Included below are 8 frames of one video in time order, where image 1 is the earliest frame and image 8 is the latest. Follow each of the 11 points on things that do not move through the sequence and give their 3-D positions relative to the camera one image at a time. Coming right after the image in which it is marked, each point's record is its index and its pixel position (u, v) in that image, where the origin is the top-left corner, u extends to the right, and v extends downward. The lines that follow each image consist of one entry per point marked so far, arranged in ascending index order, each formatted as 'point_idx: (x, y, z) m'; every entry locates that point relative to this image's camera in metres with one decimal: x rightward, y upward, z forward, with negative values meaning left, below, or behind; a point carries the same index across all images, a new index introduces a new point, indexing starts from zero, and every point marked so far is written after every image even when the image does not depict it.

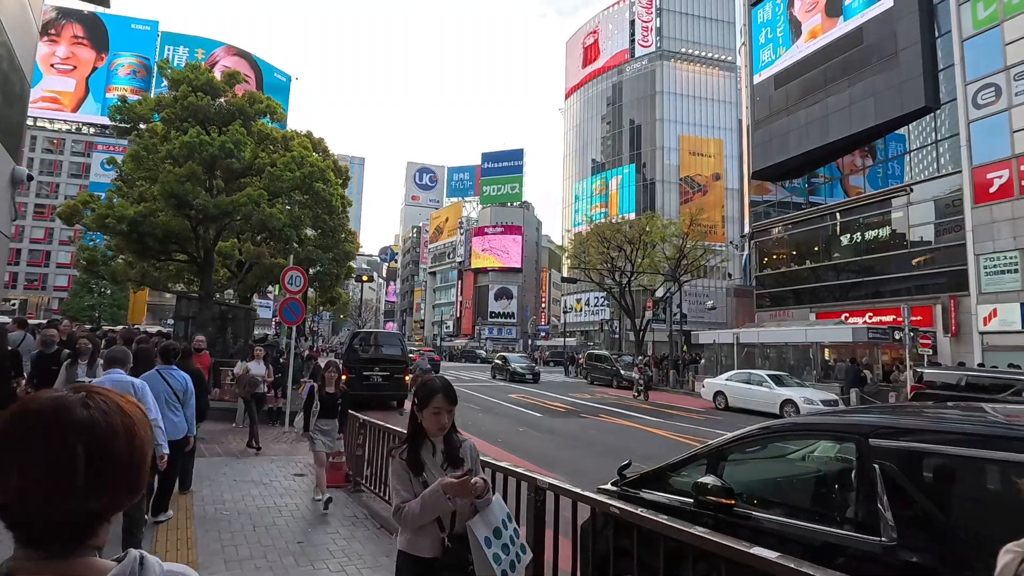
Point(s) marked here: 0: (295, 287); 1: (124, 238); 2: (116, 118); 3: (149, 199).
0: (-4.8, 0.0, +12.7) m
1: (-9.4, +1.2, +13.7) m
2: (-10.4, +4.5, +14.8) m
3: (-9.1, +2.3, +14.2) m
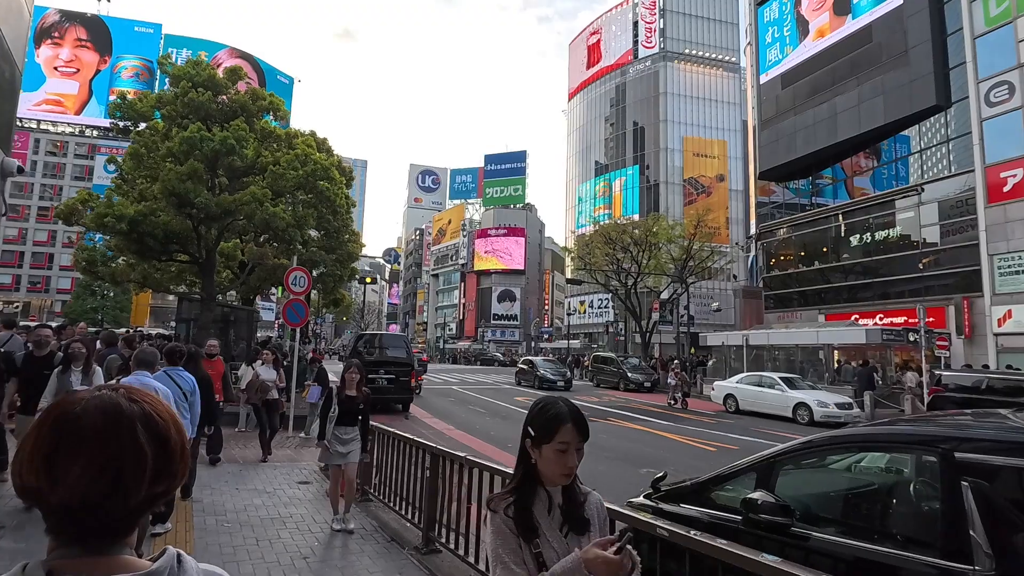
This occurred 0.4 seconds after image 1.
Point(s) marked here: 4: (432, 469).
0: (-4.6, 0.0, +12.4) m
1: (-9.2, +1.2, +13.4) m
2: (-10.2, +4.5, +14.5) m
3: (-8.8, +2.3, +13.9) m
4: (-0.8, -1.7, +5.5) m
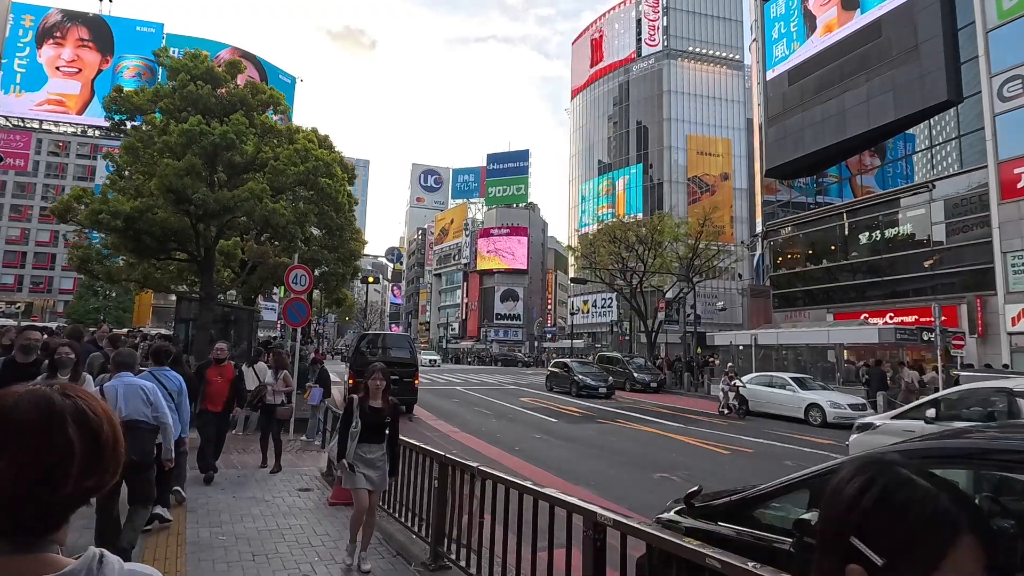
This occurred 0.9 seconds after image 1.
0: (-4.5, 0.0, +12.0) m
1: (-9.1, +1.2, +13.1) m
2: (-10.0, +4.5, +14.2) m
3: (-8.7, +2.3, +13.5) m
4: (-0.6, -1.7, +5.1) m
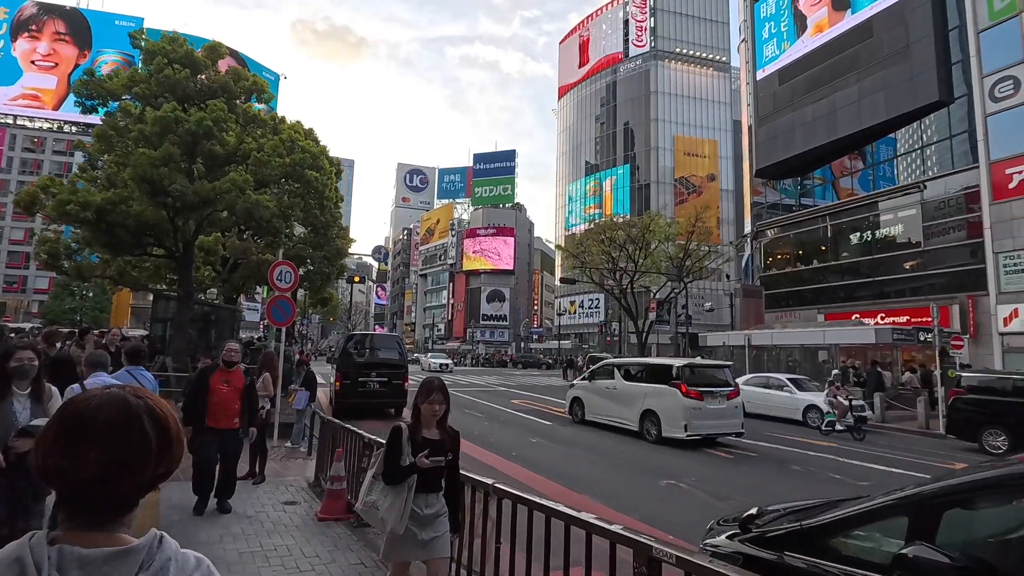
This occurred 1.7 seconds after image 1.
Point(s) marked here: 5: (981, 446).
0: (-4.5, +0.1, +11.4) m
1: (-9.1, +1.3, +12.3) m
2: (-10.1, +4.6, +13.4) m
3: (-8.8, +2.3, +12.8) m
4: (-0.5, -1.7, +4.6) m
5: (+11.9, -4.0, +14.5) m
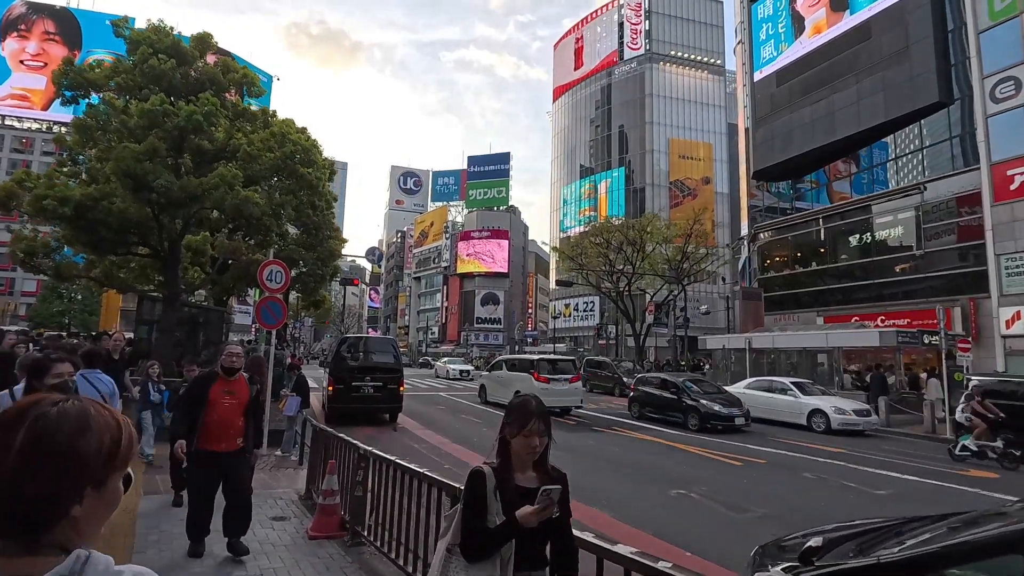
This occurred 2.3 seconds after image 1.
0: (-4.5, +0.1, +10.8) m
1: (-9.1, +1.3, +11.8) m
2: (-10.1, +4.5, +12.9) m
3: (-8.8, +2.3, +12.2) m
4: (-0.4, -1.6, +4.1) m
5: (+11.9, -4.0, +14.1) m
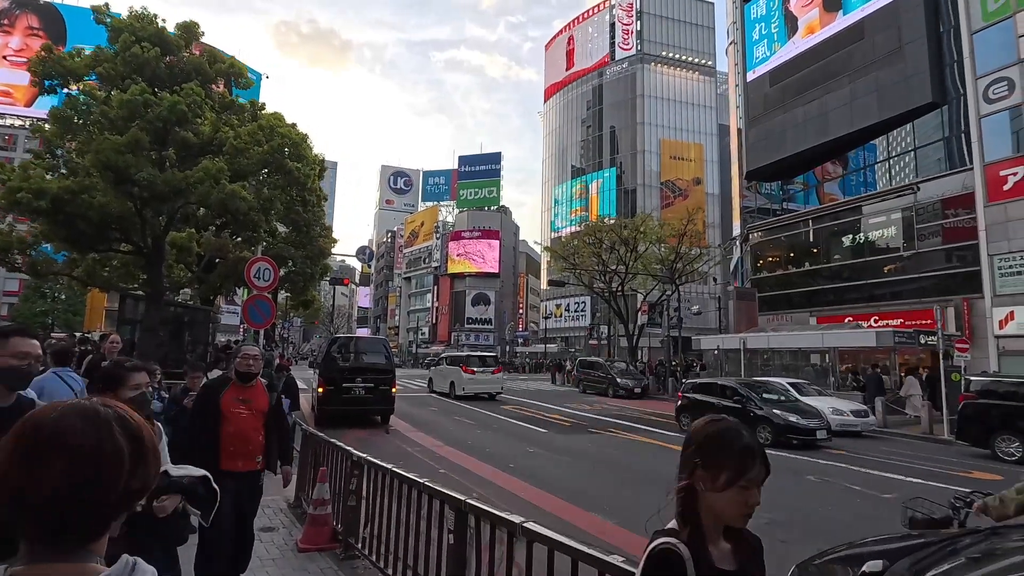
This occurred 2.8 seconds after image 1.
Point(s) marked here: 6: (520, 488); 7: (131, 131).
0: (-4.5, +0.1, +10.4) m
1: (-9.2, +1.3, +11.3) m
2: (-10.2, +4.6, +12.4) m
3: (-8.8, +2.4, +11.7) m
4: (-0.4, -1.6, +3.8) m
5: (+11.8, -4.0, +14.0) m
6: (+0.1, -3.4, +9.6) m
7: (-7.4, +3.1, +11.2) m
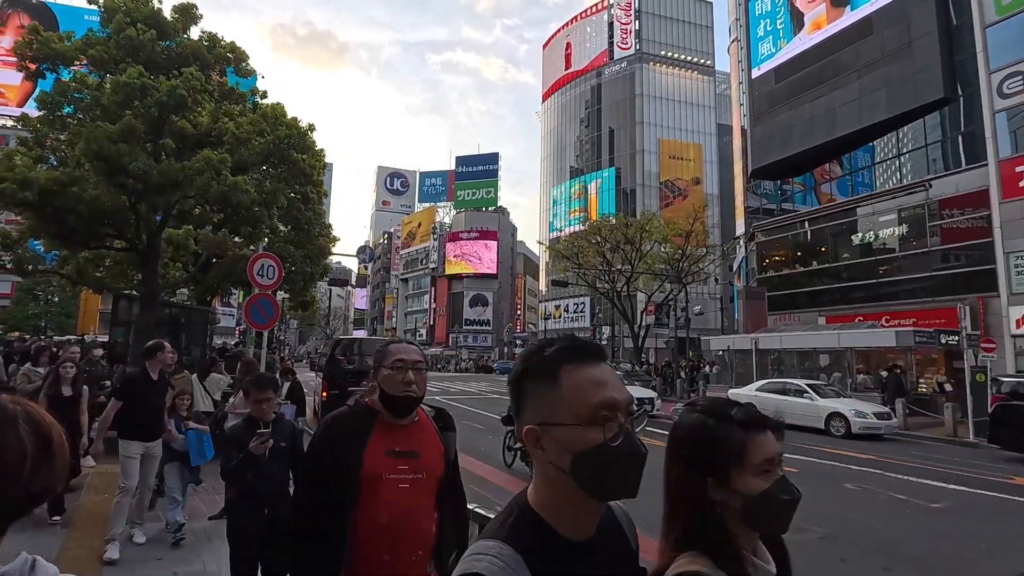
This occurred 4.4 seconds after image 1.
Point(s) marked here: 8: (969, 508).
0: (-4.2, +0.2, +9.8) m
1: (-8.8, +1.3, +10.6) m
2: (-9.9, +4.6, +11.7) m
3: (-8.5, +2.4, +11.1) m
4: (0.0, -1.5, +3.1) m
5: (+12.1, -4.0, +13.4) m
6: (+0.5, -3.3, +9.0) m
7: (-7.1, +3.1, +10.5) m
8: (+7.1, -3.4, +9.0) m
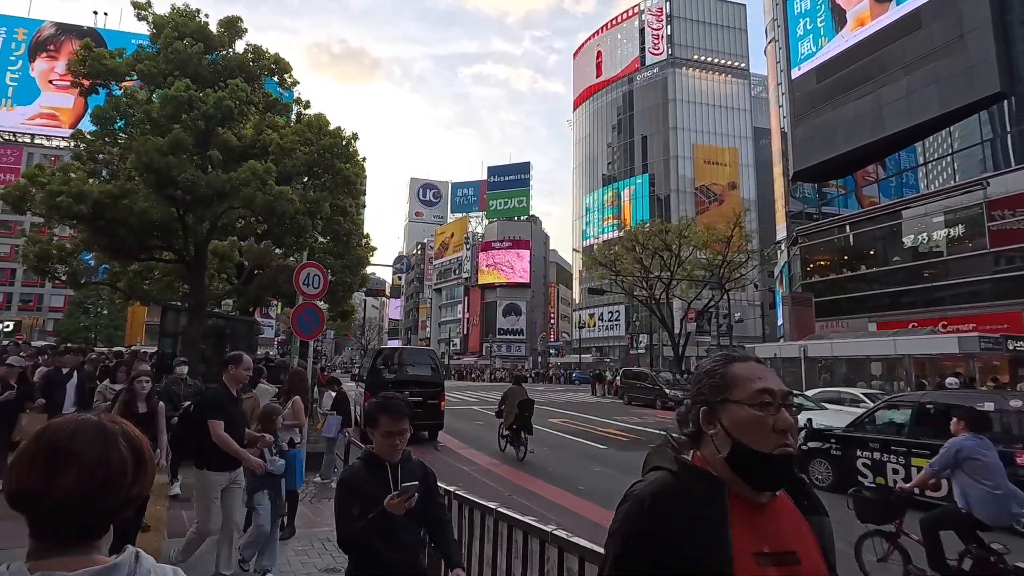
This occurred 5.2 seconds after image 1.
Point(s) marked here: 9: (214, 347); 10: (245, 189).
0: (-3.4, 0.0, +9.7) m
1: (-8.0, +1.1, +10.8) m
2: (-9.0, +4.4, +12.0) m
3: (-7.7, +2.1, +11.3) m
4: (+0.5, -1.5, +2.8) m
5: (+13.1, -4.0, +12.4) m
6: (+1.3, -3.4, +8.6) m
7: (-6.3, +2.9, +10.7) m
8: (+7.9, -3.5, +8.2) m
9: (-7.1, -1.4, +13.6) m
10: (-5.3, +1.9, +11.2) m
